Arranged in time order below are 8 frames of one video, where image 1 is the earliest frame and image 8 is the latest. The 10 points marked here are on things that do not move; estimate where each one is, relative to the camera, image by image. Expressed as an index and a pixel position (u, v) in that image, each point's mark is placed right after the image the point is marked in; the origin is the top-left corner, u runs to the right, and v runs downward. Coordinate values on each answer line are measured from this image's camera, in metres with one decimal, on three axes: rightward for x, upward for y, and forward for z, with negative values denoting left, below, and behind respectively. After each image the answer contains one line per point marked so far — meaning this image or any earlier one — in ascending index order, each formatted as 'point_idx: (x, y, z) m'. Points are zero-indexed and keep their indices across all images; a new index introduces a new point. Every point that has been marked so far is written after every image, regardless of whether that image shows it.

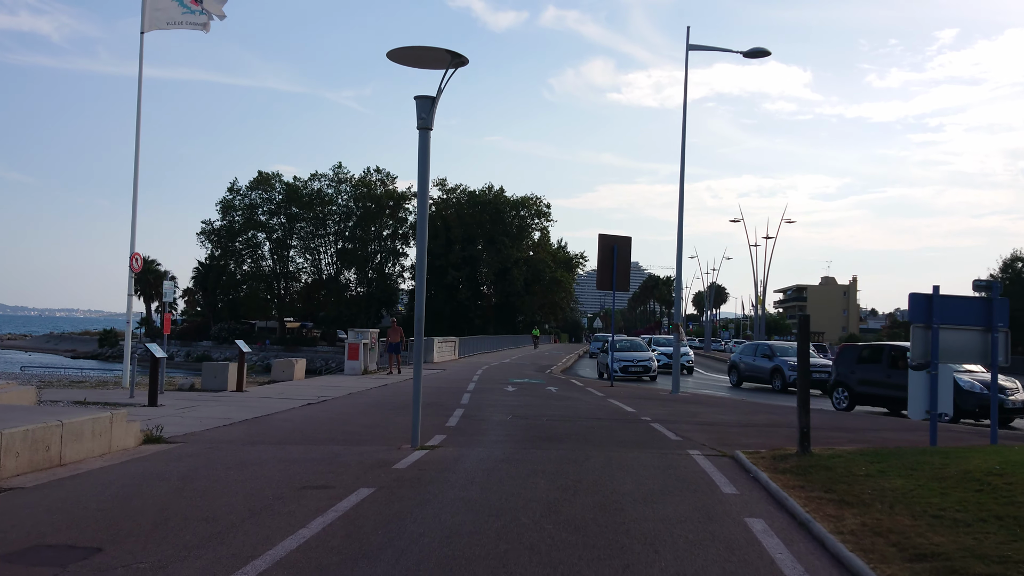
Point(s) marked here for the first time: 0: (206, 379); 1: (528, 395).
0: (-7.1, -2.1, +17.8) m
1: (+0.4, -2.5, +18.5) m
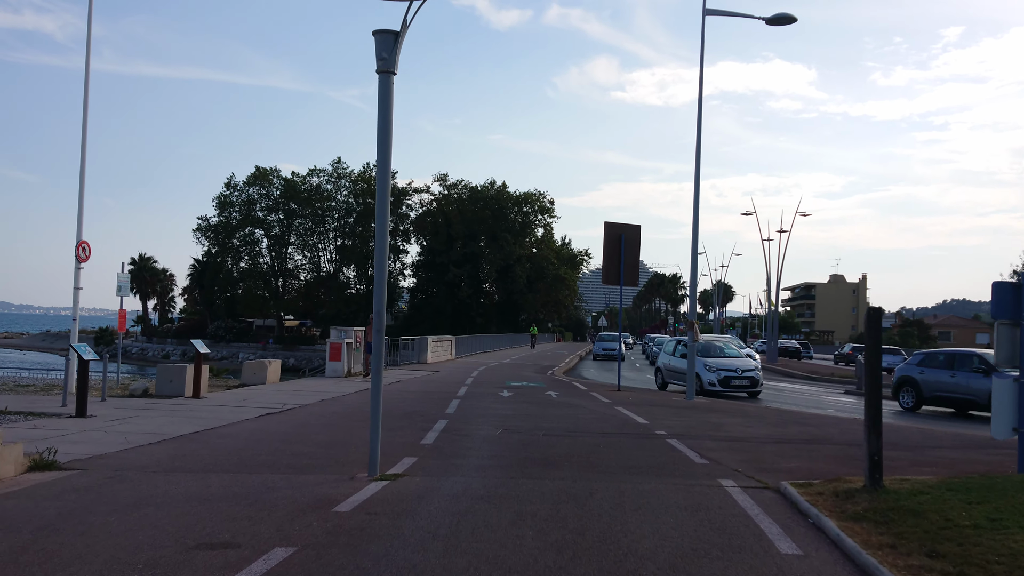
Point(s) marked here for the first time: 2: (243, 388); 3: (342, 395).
0: (-7.2, -2.0, +15.8) m
1: (+0.3, -2.4, +16.4) m
2: (-6.2, -2.3, +17.8) m
3: (-3.7, -2.3, +16.6) m
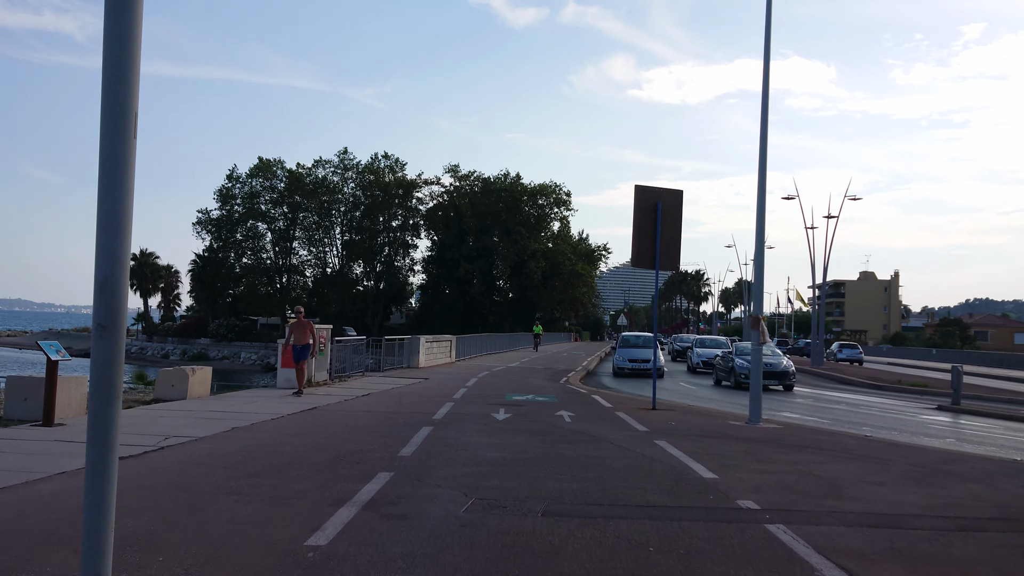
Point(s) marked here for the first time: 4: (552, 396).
0: (-7.3, -1.7, +11.1) m
1: (+0.2, -2.1, +11.6) m
2: (-6.3, -2.0, +13.2) m
3: (-3.7, -2.0, +11.9) m
4: (+0.9, -2.4, +16.8) m
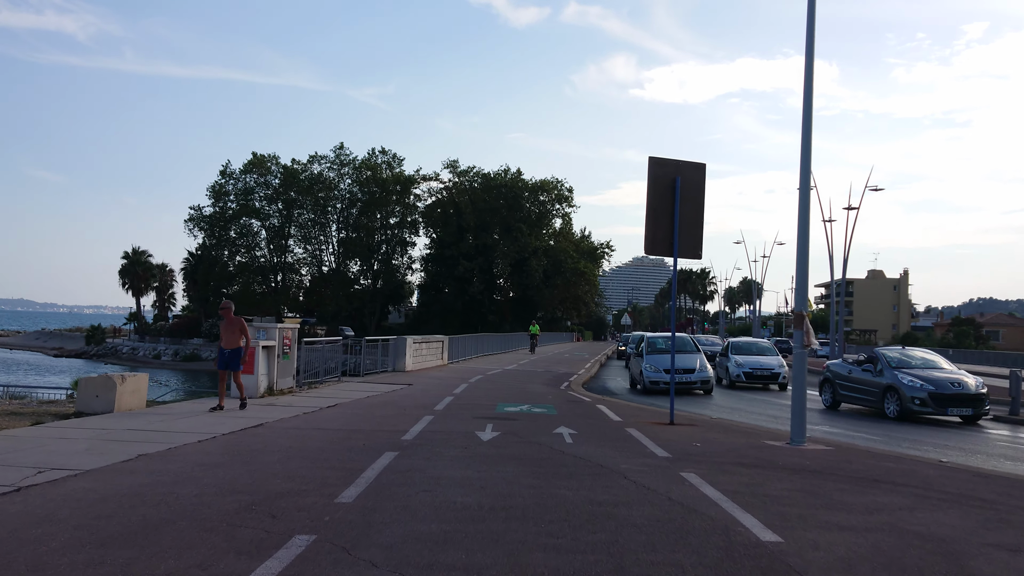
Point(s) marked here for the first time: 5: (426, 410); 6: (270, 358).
0: (-7.5, -1.5, +8.8) m
1: (+0.1, -2.0, +9.2) m
2: (-6.4, -1.9, +10.8) m
3: (-3.9, -1.9, +9.5) m
4: (+0.7, -2.2, +14.4) m
5: (-1.5, -2.1, +13.4) m
6: (-4.8, -1.4, +15.2) m
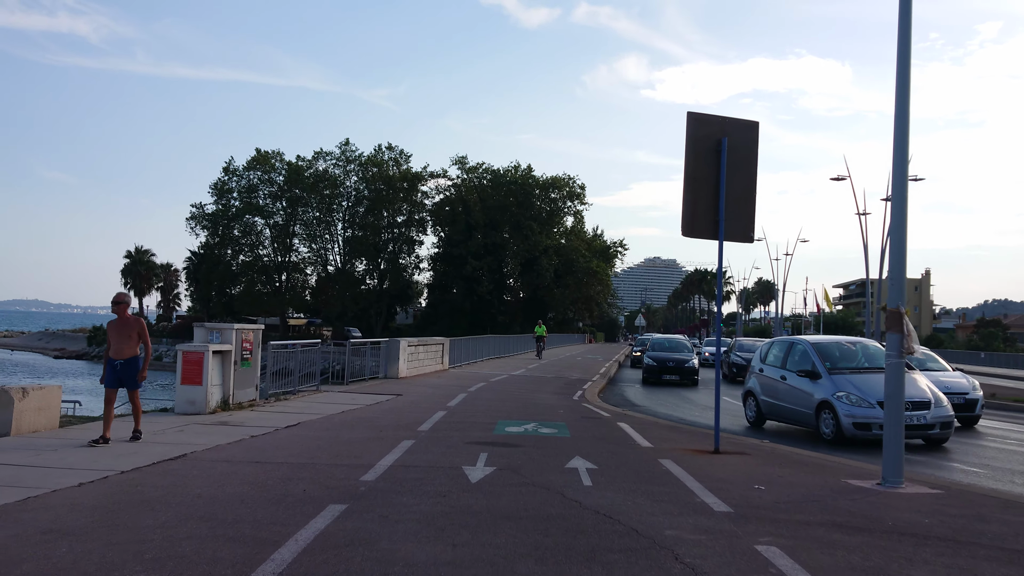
0: (-7.5, -1.4, +6.2) m
1: (0.0, -1.8, +6.6) m
2: (-6.4, -1.8, +8.2) m
3: (-3.9, -1.8, +7.0) m
4: (+0.7, -2.1, +11.8) m
5: (-1.5, -2.0, +10.8) m
6: (-4.7, -1.3, +12.7) m
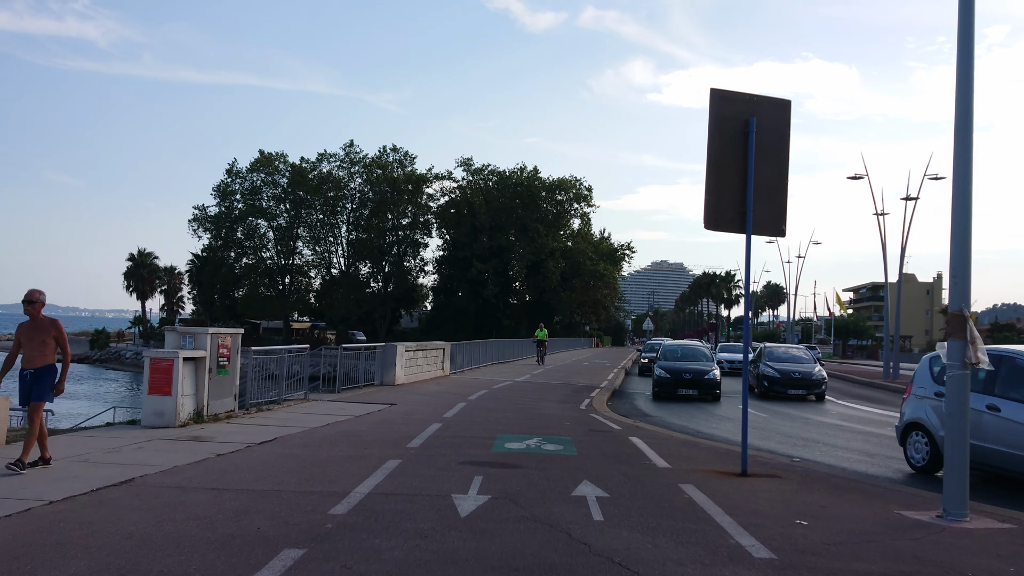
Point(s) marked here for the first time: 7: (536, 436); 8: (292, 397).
0: (-7.5, -1.4, +5.2) m
1: (0.0, -1.8, +5.4) m
2: (-6.5, -1.8, +7.1) m
3: (-3.9, -1.8, +5.8) m
4: (+0.8, -2.1, +10.6) m
5: (-1.5, -2.0, +9.6) m
6: (-4.7, -1.3, +11.6) m
7: (+0.4, -2.1, +11.0) m
8: (-4.5, -2.2, +15.6) m
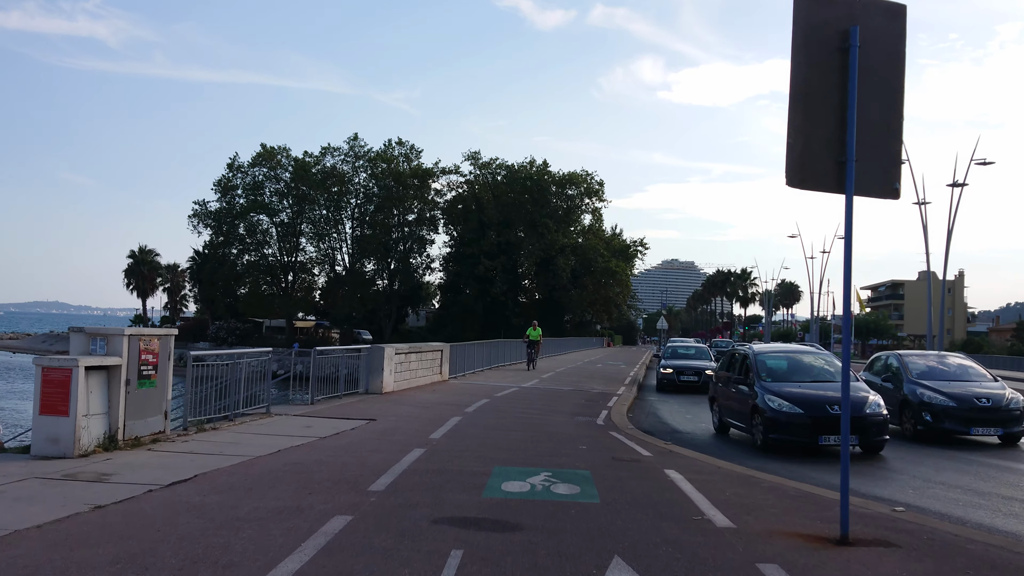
0: (-7.6, -1.3, +2.7) m
1: (-0.1, -1.7, +2.8) m
2: (-6.5, -1.7, +4.6) m
3: (-4.0, -1.6, +3.3) m
4: (+0.8, -2.0, +8.0) m
5: (-1.5, -1.9, +7.1) m
6: (-4.7, -1.2, +9.0) m
7: (+0.4, -2.0, +8.3) m
8: (-4.4, -2.1, +13.1) m
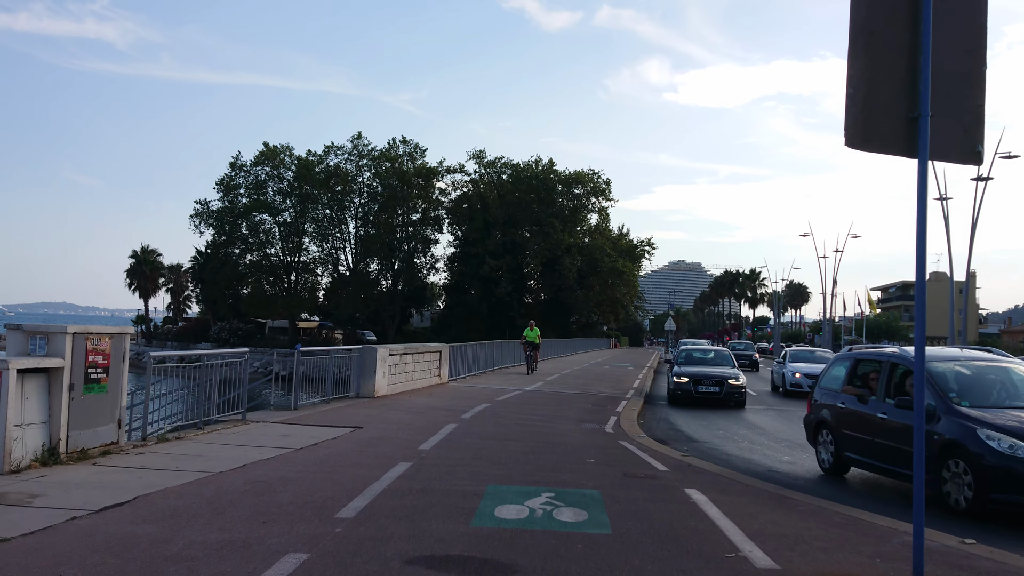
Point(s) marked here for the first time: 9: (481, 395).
0: (-7.7, -1.2, +1.6) m
1: (-0.2, -1.6, +1.6) m
2: (-6.6, -1.6, +3.5) m
3: (-4.1, -1.6, +2.2) m
4: (+0.7, -1.9, +6.8) m
5: (-1.5, -1.8, +5.9) m
6: (-4.7, -1.1, +7.9) m
7: (+0.3, -1.9, +7.2) m
8: (-4.4, -2.0, +12.0) m
9: (-0.8, -2.4, +17.4) m
